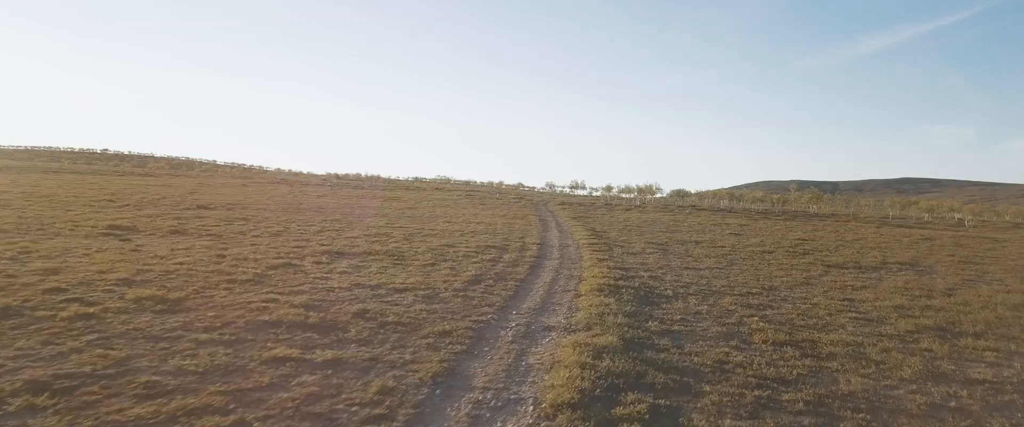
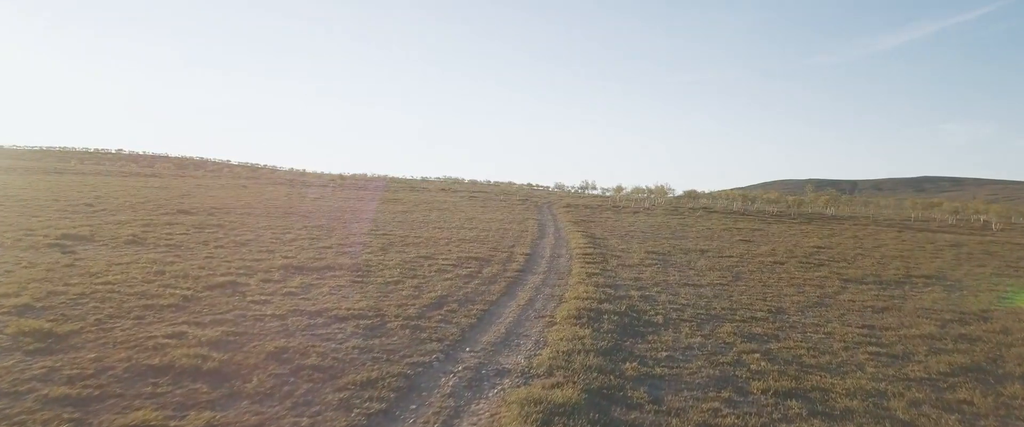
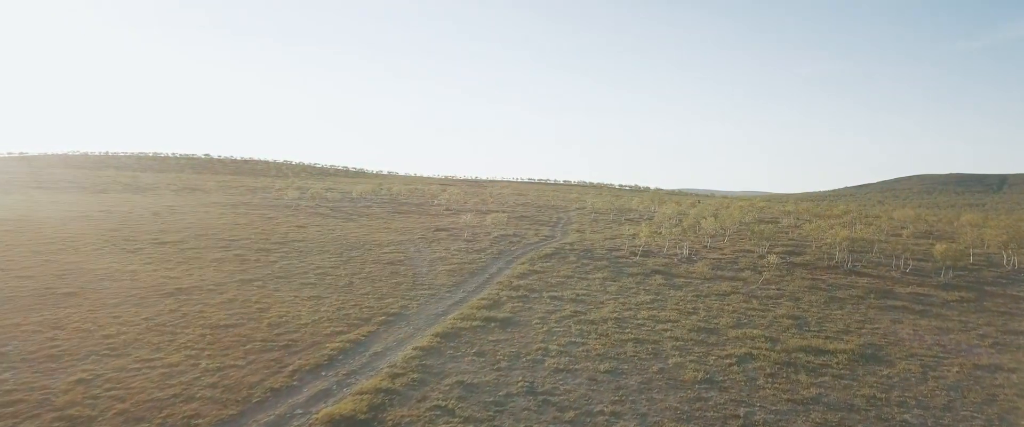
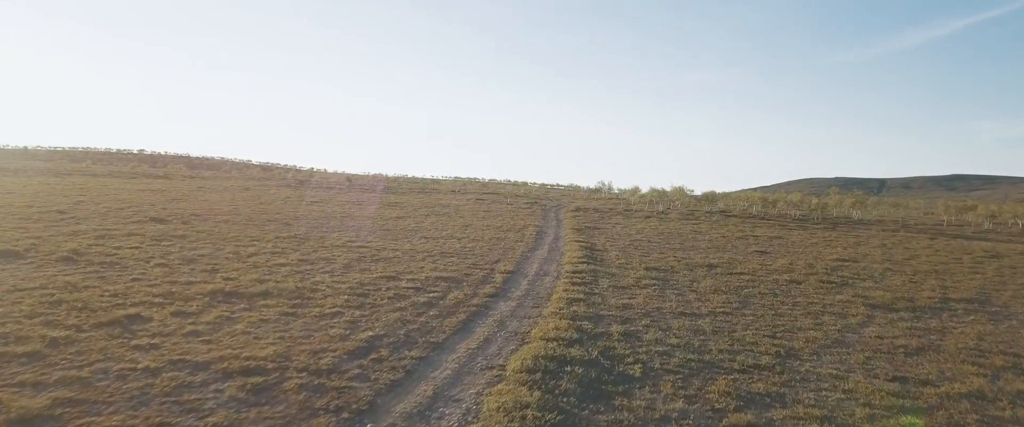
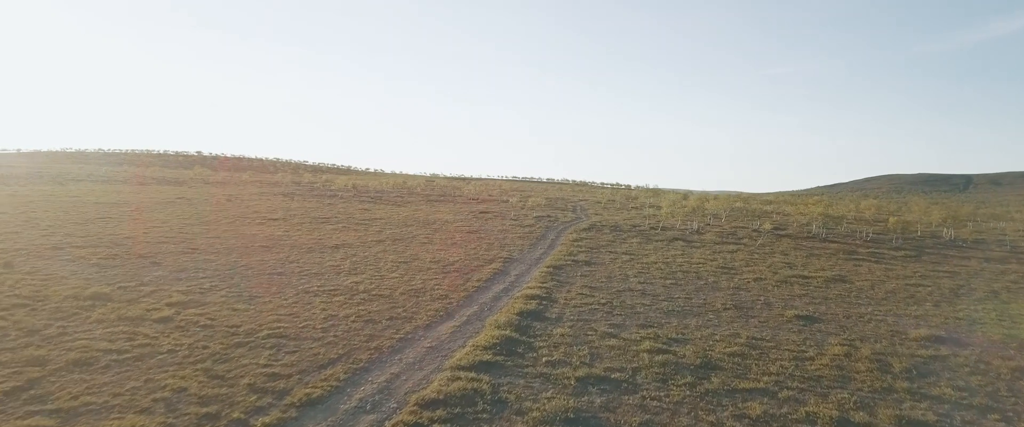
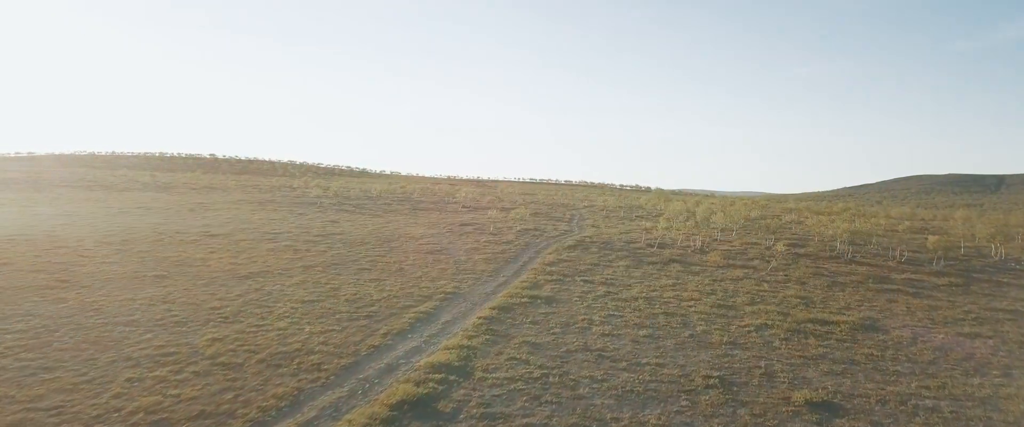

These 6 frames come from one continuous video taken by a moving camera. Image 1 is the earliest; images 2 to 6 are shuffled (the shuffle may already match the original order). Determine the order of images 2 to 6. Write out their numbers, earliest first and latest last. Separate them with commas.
2, 4, 5, 6, 3
